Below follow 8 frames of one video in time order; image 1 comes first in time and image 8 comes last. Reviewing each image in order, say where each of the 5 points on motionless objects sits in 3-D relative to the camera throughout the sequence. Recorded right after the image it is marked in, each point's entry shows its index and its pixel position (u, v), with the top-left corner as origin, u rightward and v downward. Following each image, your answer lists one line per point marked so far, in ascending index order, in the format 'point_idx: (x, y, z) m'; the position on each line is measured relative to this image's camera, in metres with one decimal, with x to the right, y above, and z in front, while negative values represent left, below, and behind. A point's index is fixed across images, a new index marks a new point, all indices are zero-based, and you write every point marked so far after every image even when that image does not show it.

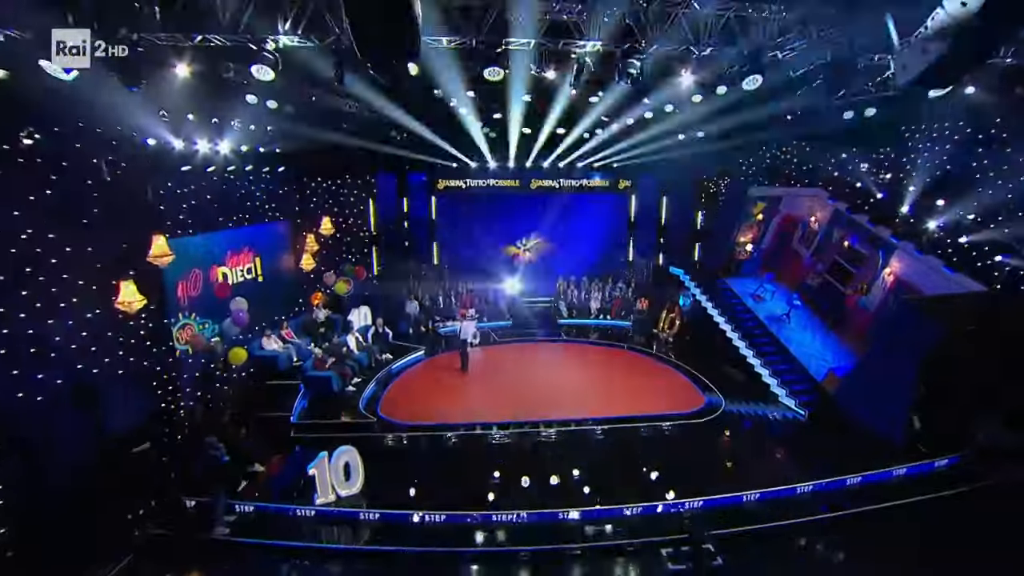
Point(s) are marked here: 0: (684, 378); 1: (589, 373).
0: (+3.6, -1.8, +9.9) m
1: (+1.7, -1.8, +10.3) m
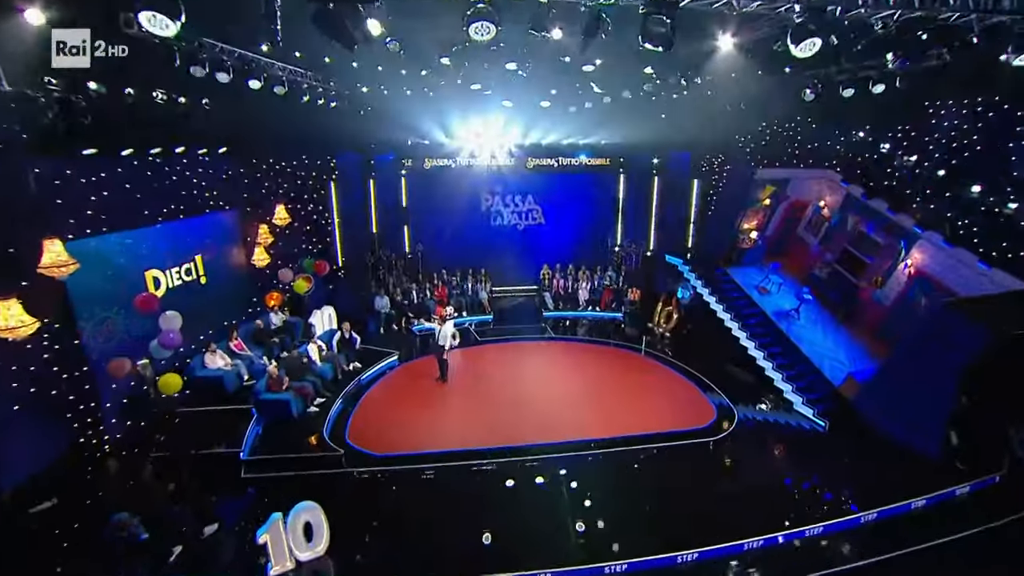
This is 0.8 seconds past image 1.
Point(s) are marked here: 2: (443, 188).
0: (+3.4, -1.7, +9.1) m
1: (+1.5, -1.7, +9.3) m
2: (-1.8, +2.7, +12.9) m
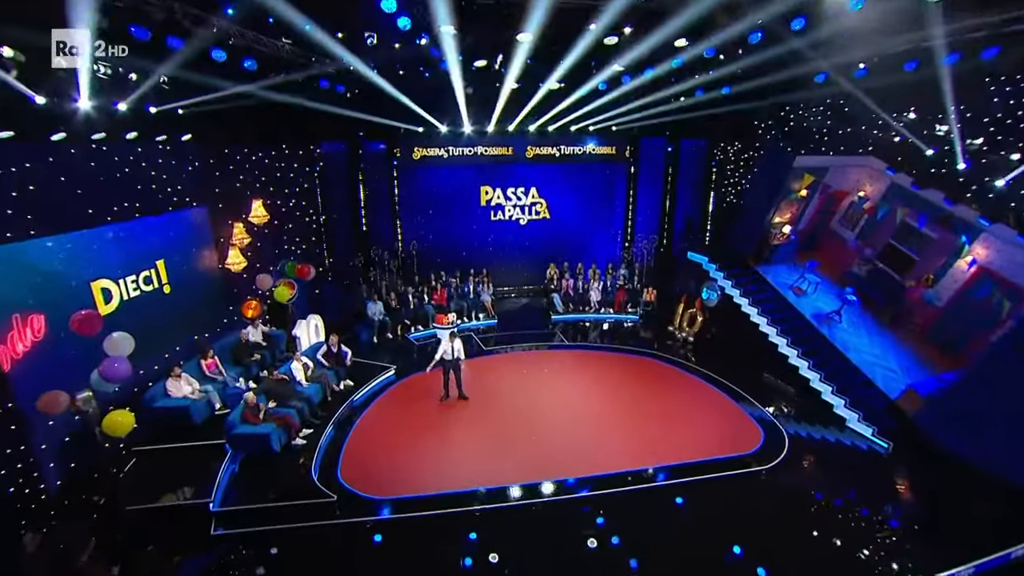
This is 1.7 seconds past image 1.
0: (+3.6, -1.7, +8.2) m
1: (+1.7, -1.7, +8.4) m
2: (-1.8, +2.7, +11.8) m
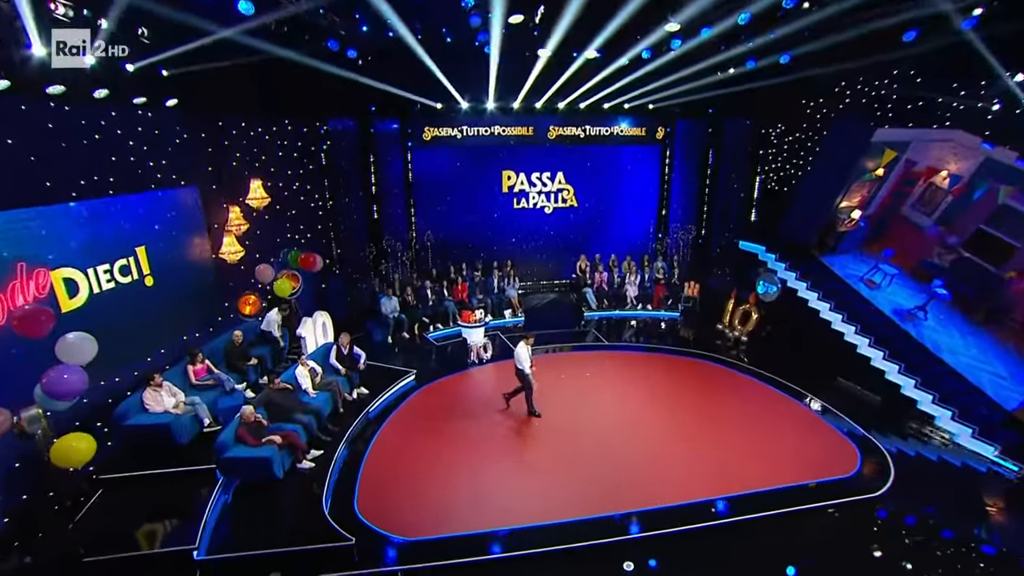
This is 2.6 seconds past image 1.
0: (+4.1, -1.6, +7.1) m
1: (+2.2, -1.6, +7.3) m
2: (-1.2, +2.8, +10.7) m
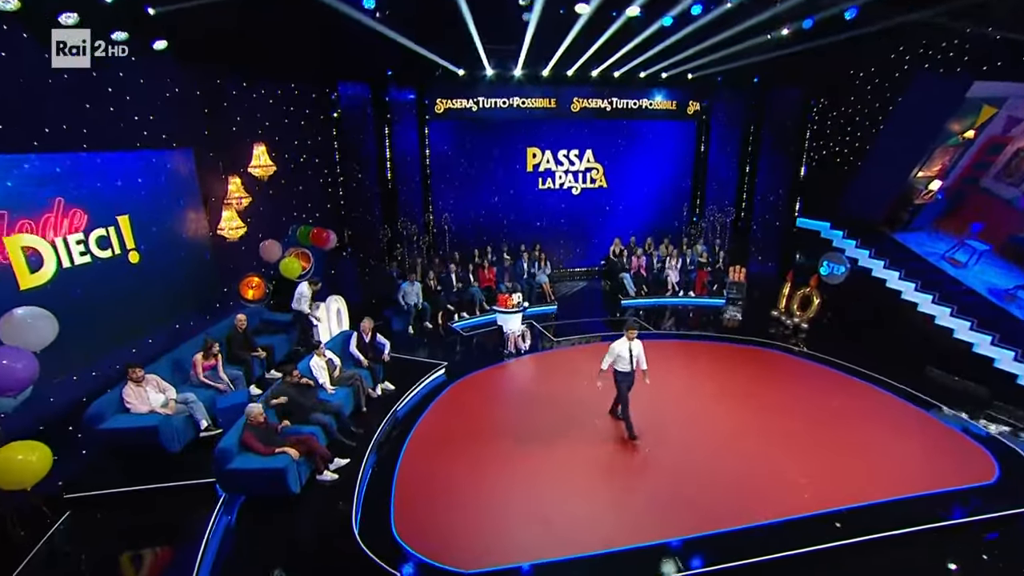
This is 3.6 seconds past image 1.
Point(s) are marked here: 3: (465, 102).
0: (+4.7, -1.3, +6.2) m
1: (+2.8, -1.3, +6.4) m
2: (-0.7, +3.0, +9.8) m
3: (-0.9, +3.6, +9.2) m
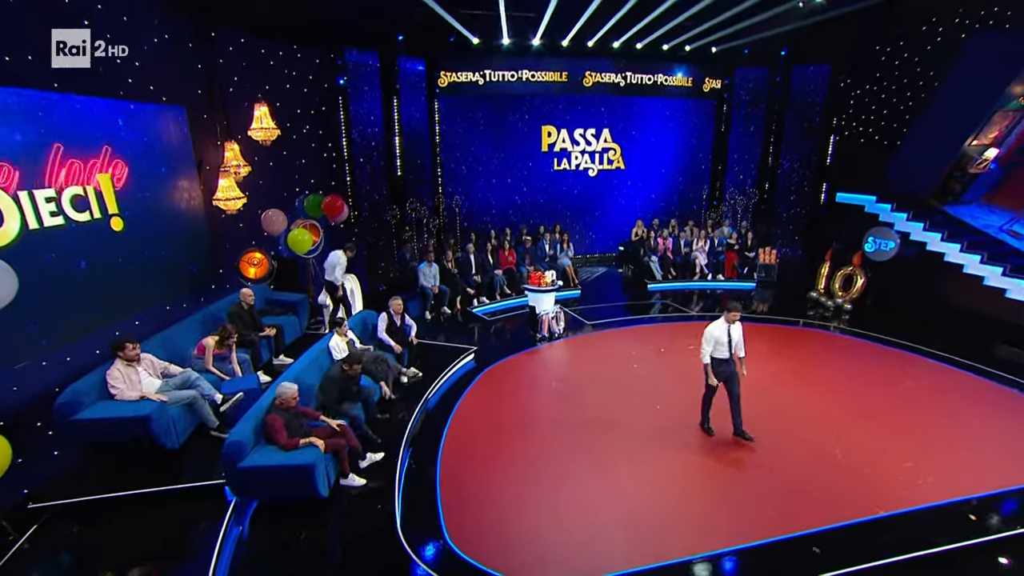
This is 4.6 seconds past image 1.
0: (+5.1, -1.0, +5.6) m
1: (+3.2, -1.0, +5.8) m
2: (-0.4, +3.3, +9.2) m
3: (-0.6, +3.9, +8.6) m
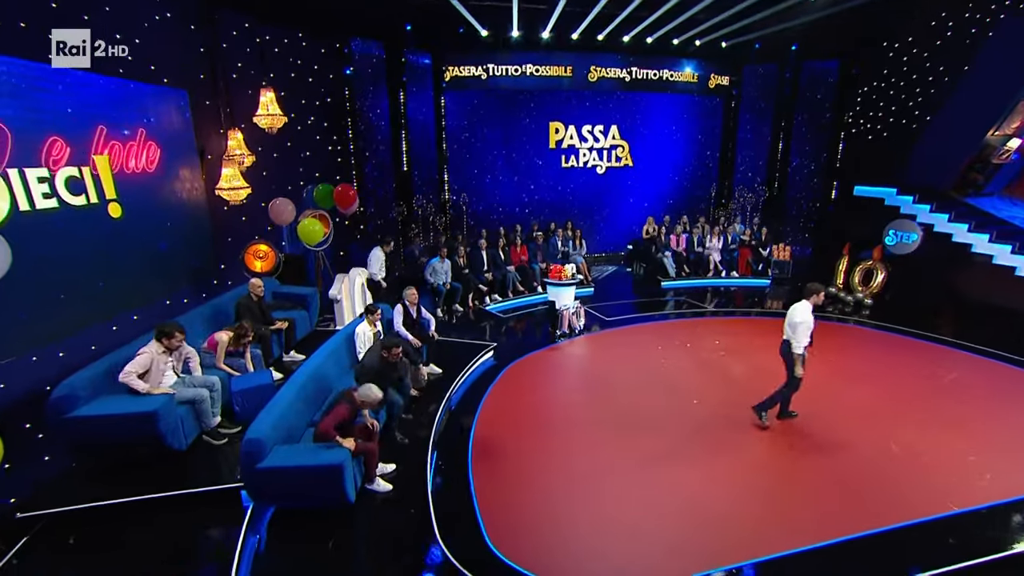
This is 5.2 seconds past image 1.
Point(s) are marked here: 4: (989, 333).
0: (+5.4, -0.9, +5.4) m
1: (+3.4, -0.9, +5.6) m
2: (-0.3, +3.3, +8.9) m
3: (-0.5, +3.9, +8.4) m
4: (+6.2, -0.6, +6.1) m
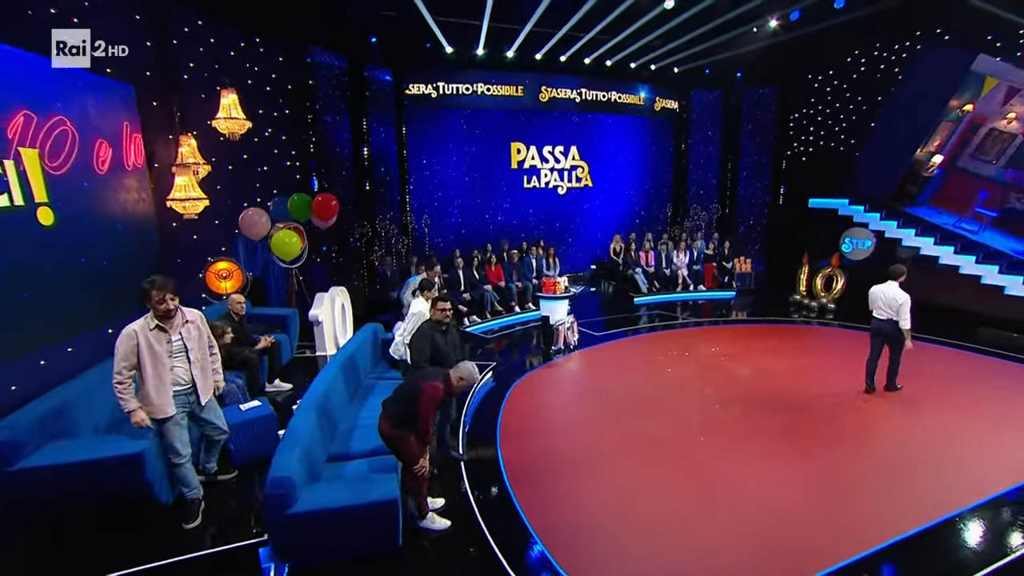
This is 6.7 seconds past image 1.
0: (+5.3, -0.8, +5.8) m
1: (+3.4, -1.0, +5.6) m
2: (-0.9, +2.9, +8.7) m
3: (-1.1, +3.5, +8.2) m
4: (+6.0, -0.6, +6.6) m
